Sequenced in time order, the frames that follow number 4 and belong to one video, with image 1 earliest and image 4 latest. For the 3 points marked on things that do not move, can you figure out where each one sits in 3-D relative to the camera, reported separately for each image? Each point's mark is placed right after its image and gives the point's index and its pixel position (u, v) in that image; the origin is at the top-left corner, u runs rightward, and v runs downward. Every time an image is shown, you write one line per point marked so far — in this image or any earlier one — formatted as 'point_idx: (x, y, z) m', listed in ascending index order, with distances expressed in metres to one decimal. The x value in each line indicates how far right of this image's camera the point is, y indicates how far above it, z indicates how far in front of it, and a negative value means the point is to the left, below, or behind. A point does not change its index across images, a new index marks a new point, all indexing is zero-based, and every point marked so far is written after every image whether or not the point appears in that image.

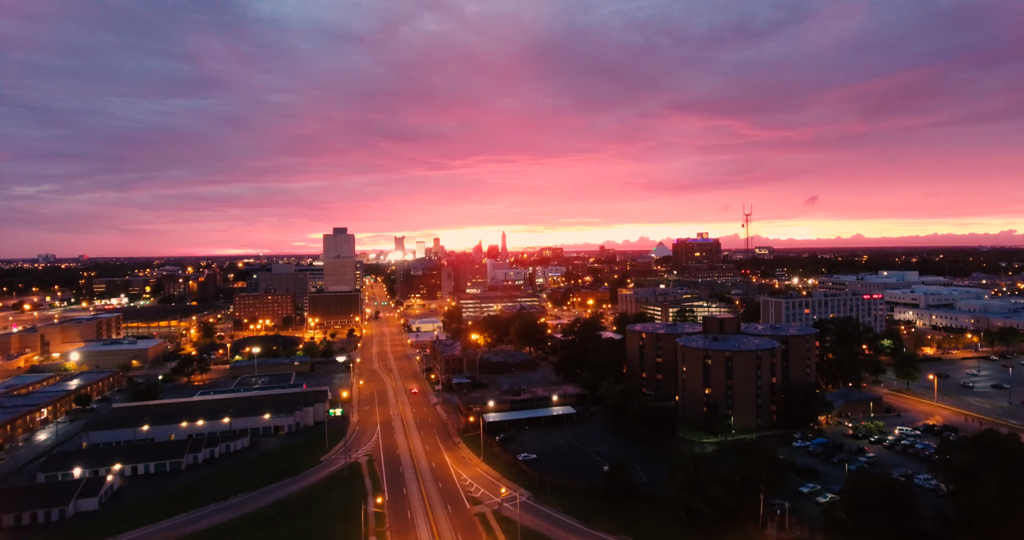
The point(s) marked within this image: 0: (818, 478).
0: (+11.0, -7.5, +19.3) m
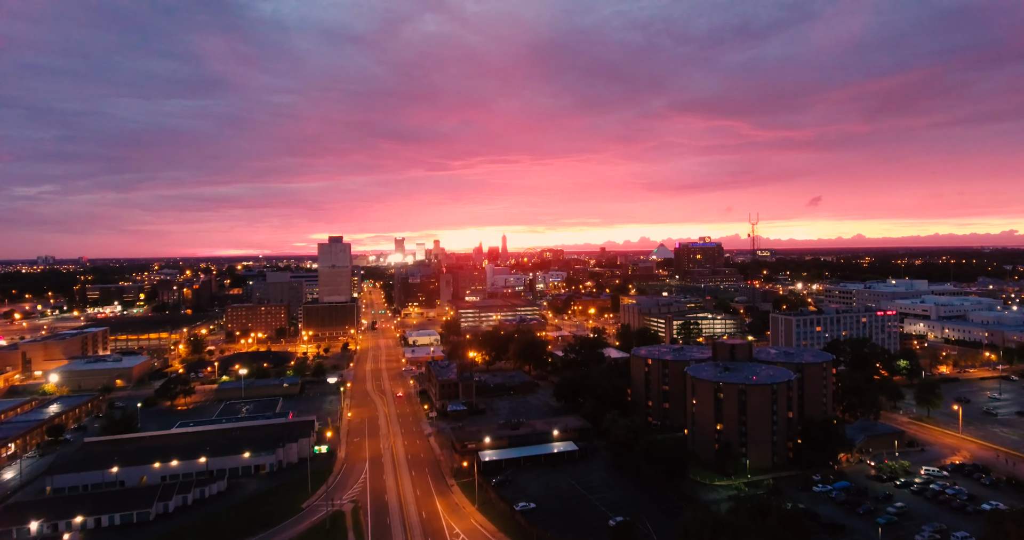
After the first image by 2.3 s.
0: (+10.9, -8.7, +17.6) m
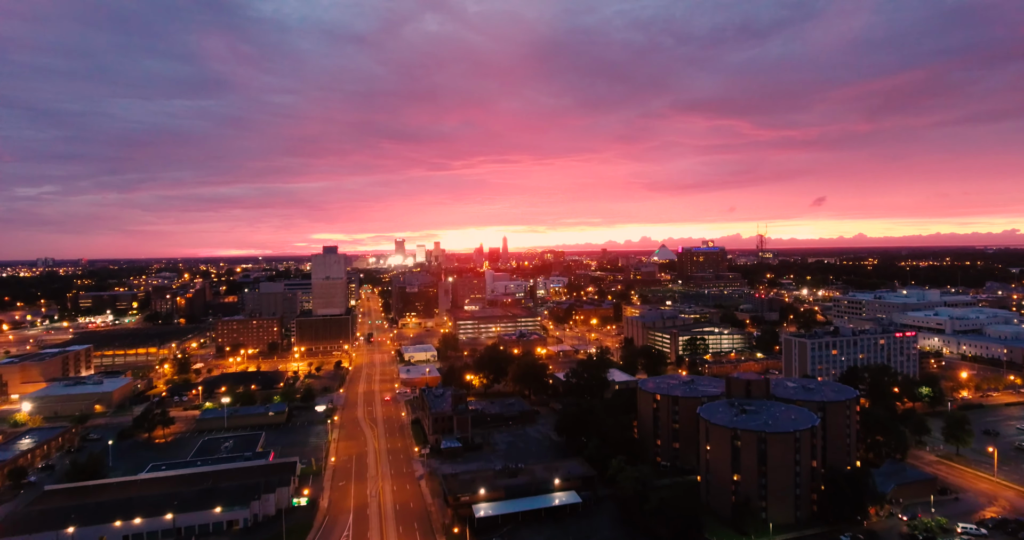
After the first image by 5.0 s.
0: (+10.8, -10.1, +15.5) m
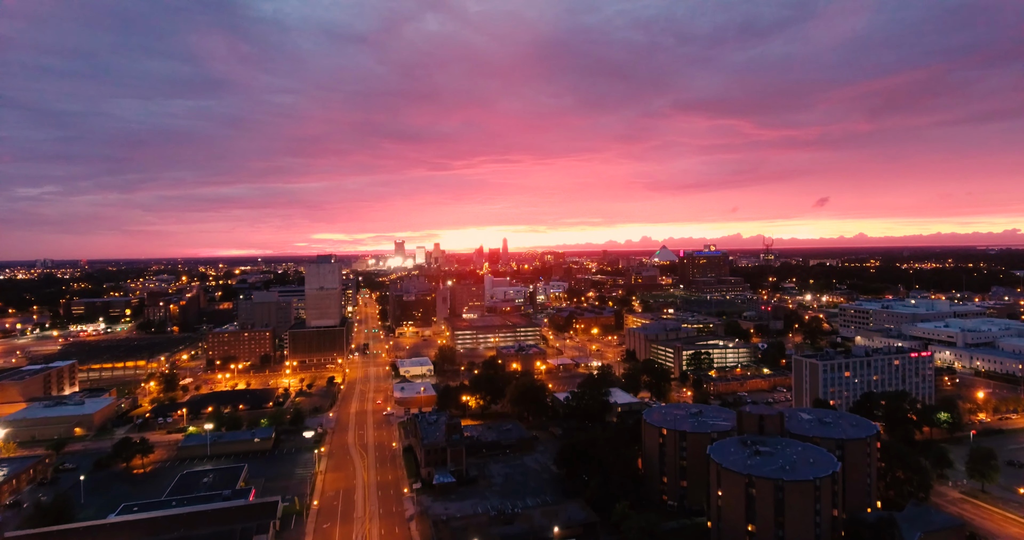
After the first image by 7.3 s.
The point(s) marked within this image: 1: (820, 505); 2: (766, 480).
0: (+10.6, -11.4, +13.8) m
1: (+11.2, -8.6, +19.7) m
2: (+9.3, -7.7, +19.6) m
